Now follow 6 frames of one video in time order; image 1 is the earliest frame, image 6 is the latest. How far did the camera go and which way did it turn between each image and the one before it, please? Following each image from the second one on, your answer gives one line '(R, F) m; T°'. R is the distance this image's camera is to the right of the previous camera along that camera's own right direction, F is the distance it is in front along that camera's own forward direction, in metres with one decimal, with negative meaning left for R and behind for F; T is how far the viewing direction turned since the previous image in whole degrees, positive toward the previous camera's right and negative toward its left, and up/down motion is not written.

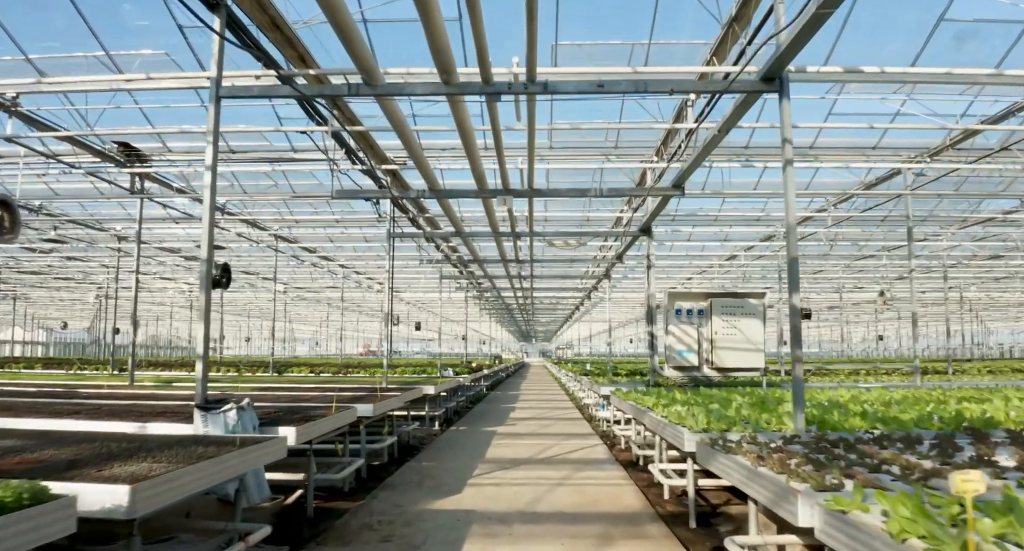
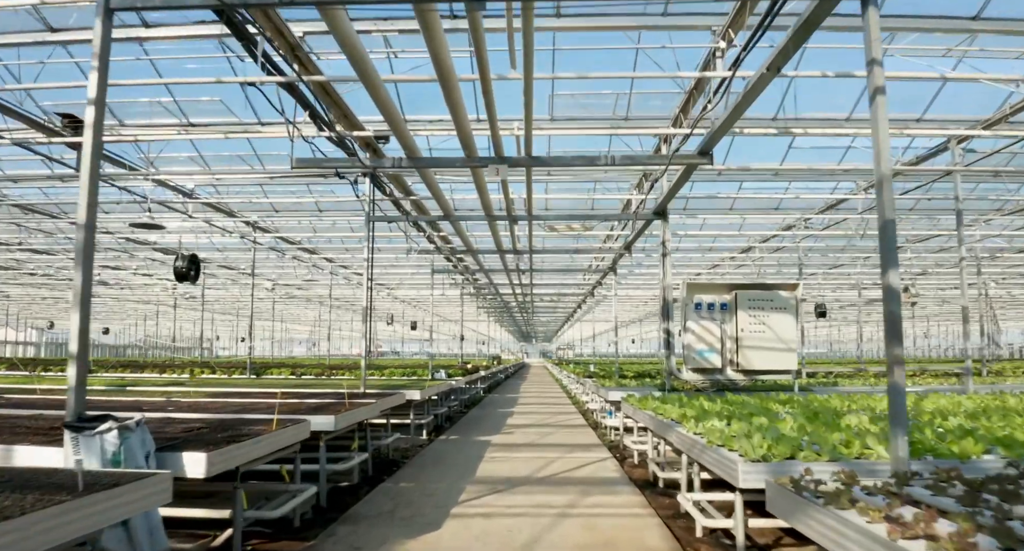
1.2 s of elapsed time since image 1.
(+0.1, +1.3) m; 0°
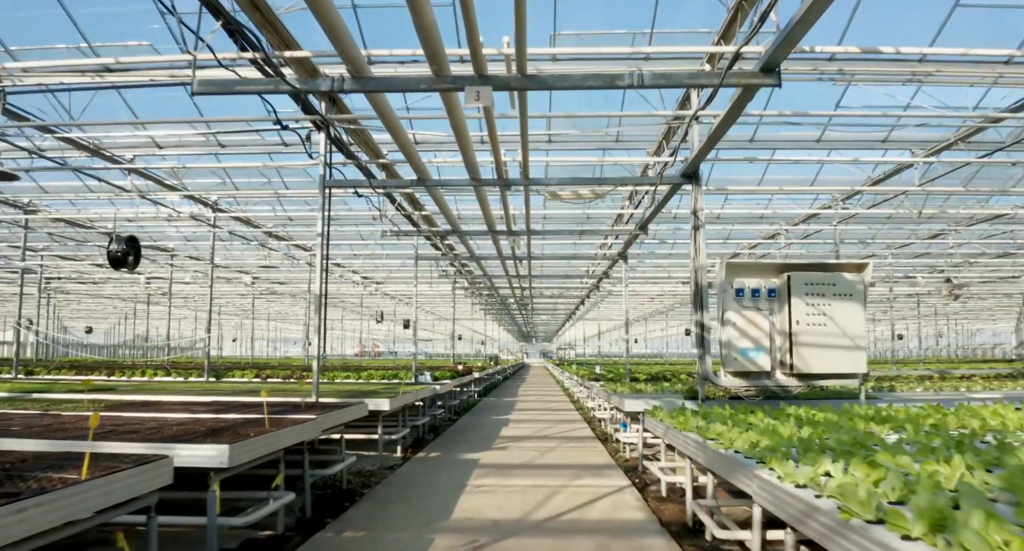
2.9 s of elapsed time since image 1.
(+0.1, +1.8) m; 0°
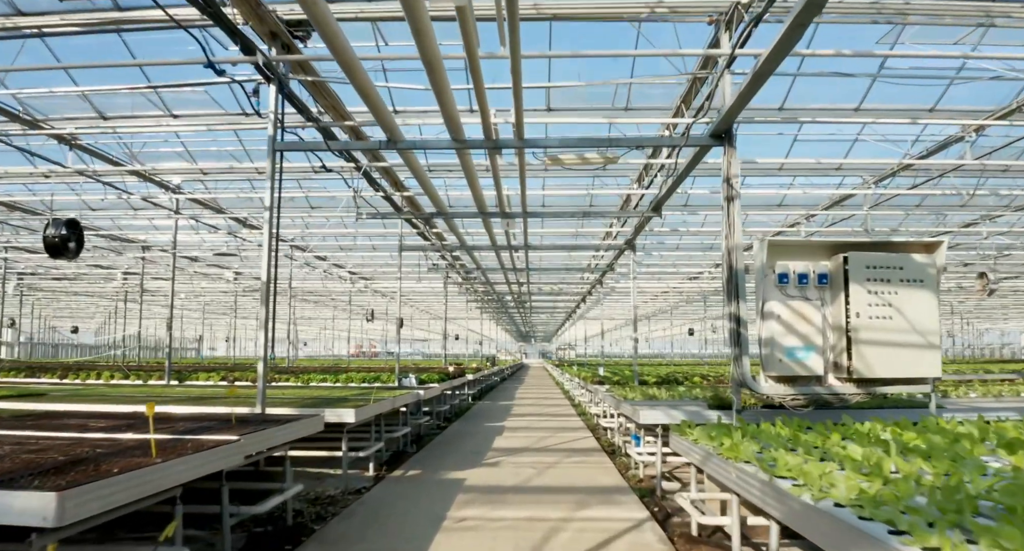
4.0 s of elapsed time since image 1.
(+0.1, +1.3) m; 0°
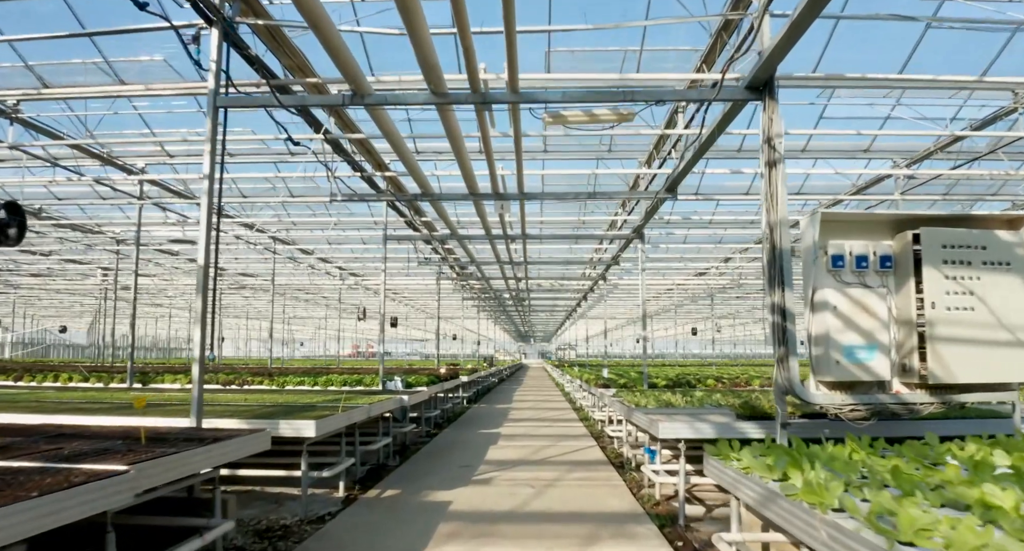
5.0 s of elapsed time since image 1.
(+0.1, +1.0) m; 0°
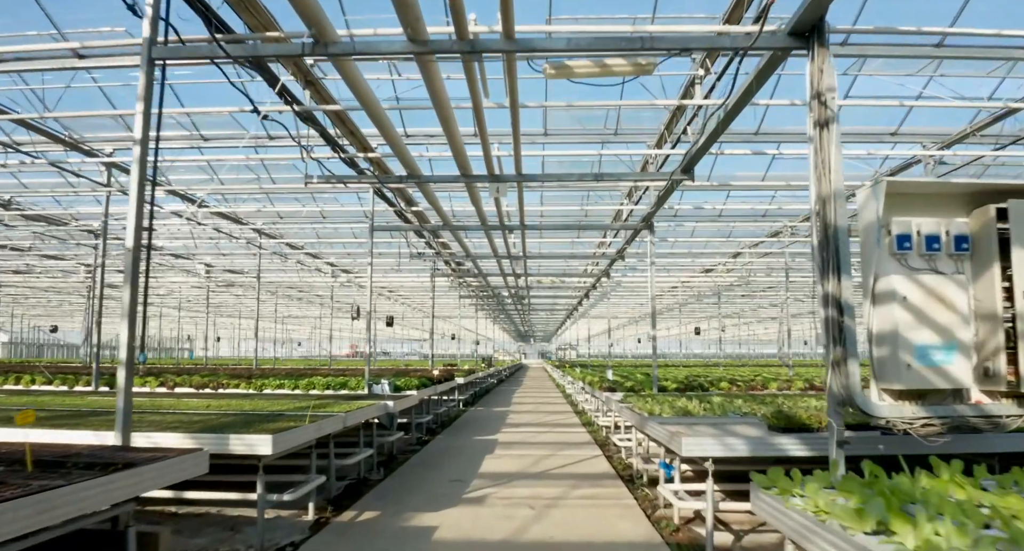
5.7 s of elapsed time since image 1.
(0.0, +0.8) m; 0°
